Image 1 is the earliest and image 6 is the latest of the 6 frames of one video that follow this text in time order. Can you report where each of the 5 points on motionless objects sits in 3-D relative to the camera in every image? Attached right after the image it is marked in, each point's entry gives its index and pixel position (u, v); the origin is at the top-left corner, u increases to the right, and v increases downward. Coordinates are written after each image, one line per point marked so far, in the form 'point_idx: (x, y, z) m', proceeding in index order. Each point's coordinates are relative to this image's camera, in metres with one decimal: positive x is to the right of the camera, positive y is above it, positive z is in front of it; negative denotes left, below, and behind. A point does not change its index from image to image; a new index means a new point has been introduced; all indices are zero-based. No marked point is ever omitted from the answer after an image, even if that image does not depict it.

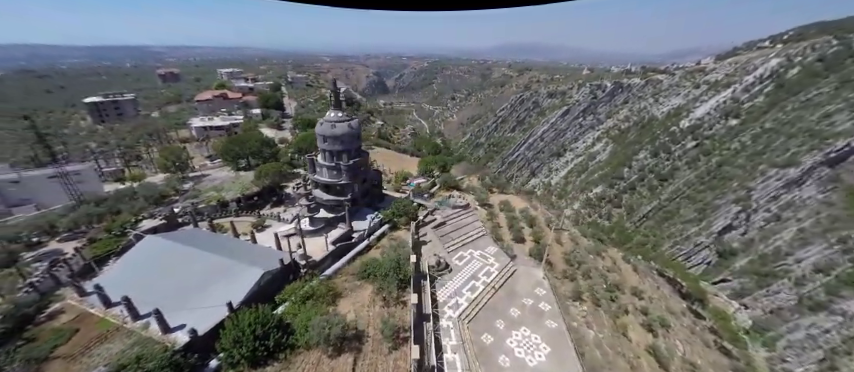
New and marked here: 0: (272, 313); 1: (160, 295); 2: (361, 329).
0: (-9.0, -7.5, +17.4) m
1: (-16.3, -6.9, +18.7) m
2: (-4.1, -9.1, +19.4) m
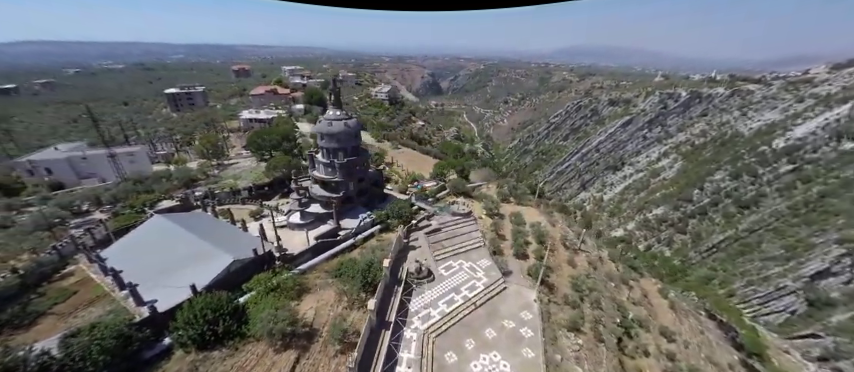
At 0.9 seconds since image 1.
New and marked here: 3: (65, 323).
0: (-12.2, -7.1, +18.3) m
1: (-19.1, -5.9, +20.7) m
2: (-7.2, -9.1, +19.5) m
3: (-21.0, -8.1, +17.5) m
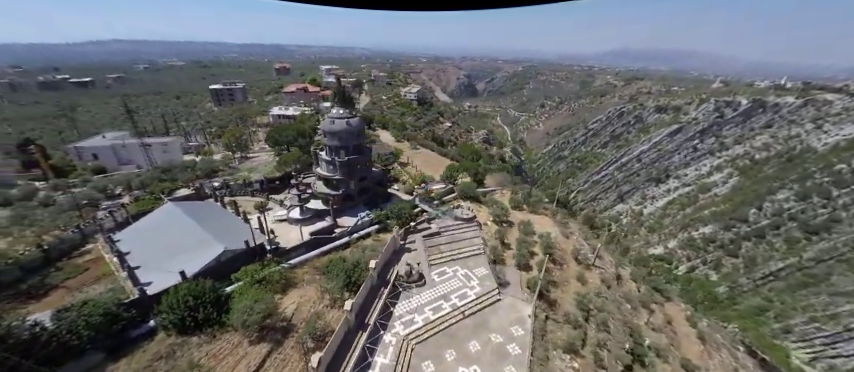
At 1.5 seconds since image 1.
0: (-13.7, -6.6, +19.1) m
1: (-20.3, -5.0, +22.2) m
2: (-8.8, -8.9, +19.8) m
3: (-22.6, -7.1, +19.2) m
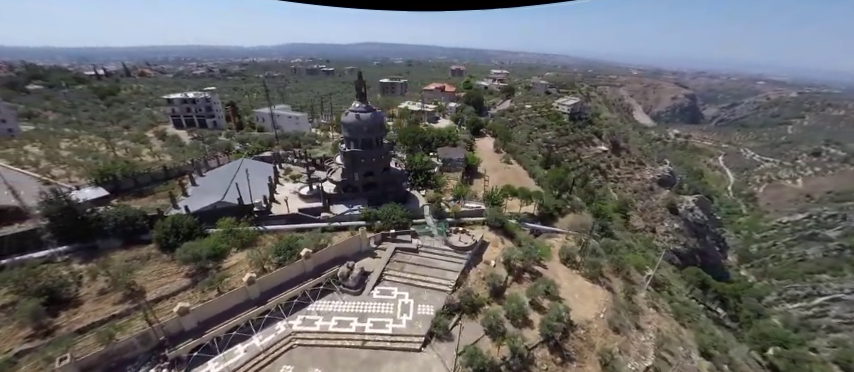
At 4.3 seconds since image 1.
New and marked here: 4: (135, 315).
0: (-20.1, -3.0, +25.5) m
1: (-23.6, -0.1, +31.3) m
2: (-16.3, -6.6, +23.7) m
3: (-27.6, -1.3, +30.0) m
4: (-19.0, -8.5, +19.8) m
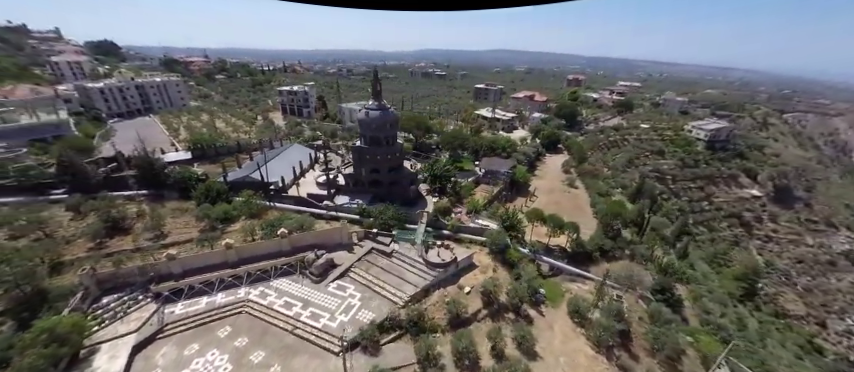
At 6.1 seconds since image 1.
0: (-21.6, 0.0, +31.3) m
1: (-22.4, +3.2, +37.9) m
2: (-19.3, -4.0, +28.3) m
3: (-26.7, +2.8, +38.1) m
4: (-23.5, -5.3, +25.6) m
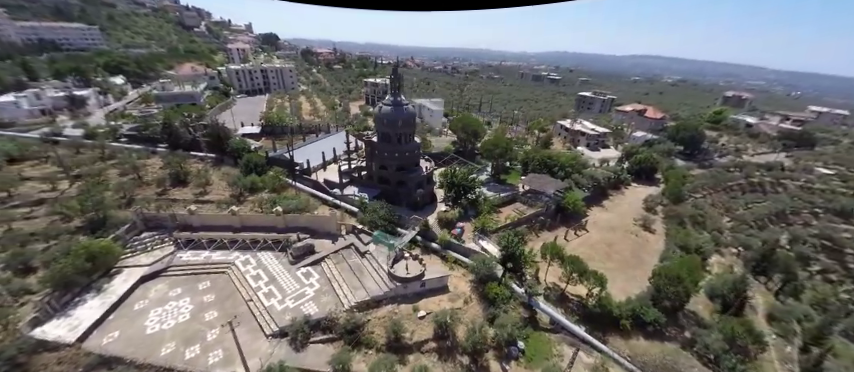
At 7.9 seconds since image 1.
0: (-20.3, +3.3, +36.0) m
1: (-18.3, +6.4, +42.5) m
2: (-19.9, -1.0, +32.6) m
3: (-22.3, +6.7, +44.0) m
4: (-24.8, -1.4, +31.4) m
